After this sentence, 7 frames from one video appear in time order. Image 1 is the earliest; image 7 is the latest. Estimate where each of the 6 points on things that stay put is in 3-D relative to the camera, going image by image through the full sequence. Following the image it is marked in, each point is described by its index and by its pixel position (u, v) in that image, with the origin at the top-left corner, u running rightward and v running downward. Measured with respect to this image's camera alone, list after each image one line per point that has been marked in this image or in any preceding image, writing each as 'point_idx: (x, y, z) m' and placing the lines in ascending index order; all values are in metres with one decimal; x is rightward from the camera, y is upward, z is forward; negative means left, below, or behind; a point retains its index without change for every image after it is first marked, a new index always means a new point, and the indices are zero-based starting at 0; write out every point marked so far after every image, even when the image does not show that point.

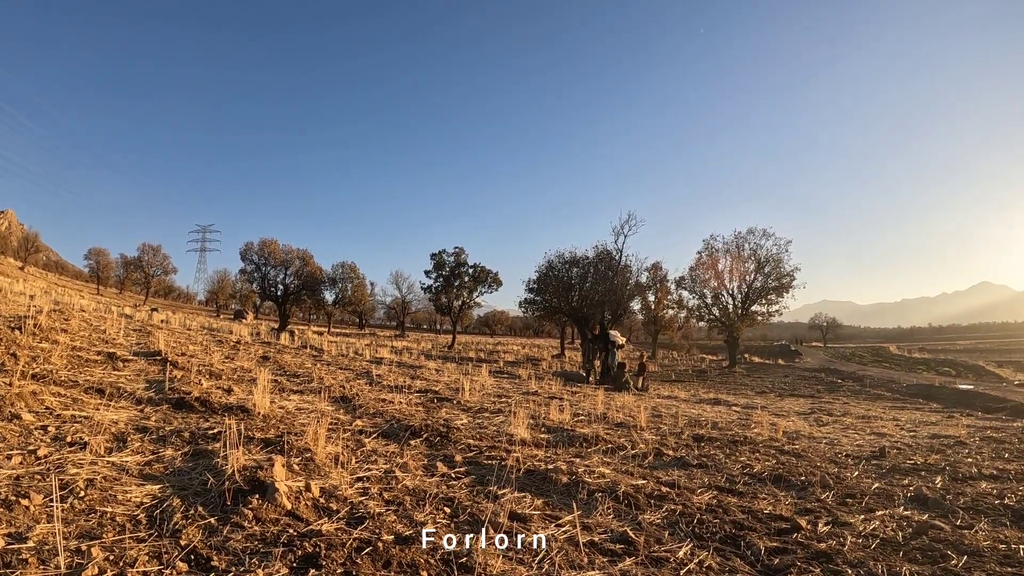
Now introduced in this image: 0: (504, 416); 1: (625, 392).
0: (-0.1, -1.6, +6.3) m
1: (+2.8, -2.7, +12.2) m
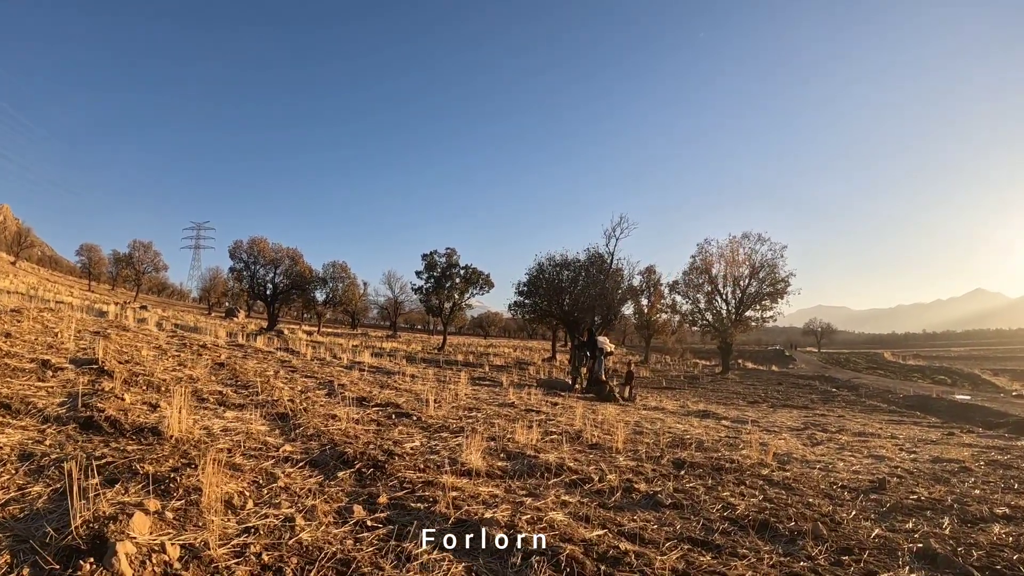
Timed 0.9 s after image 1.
0: (-0.5, -1.7, +5.7) m
1: (+2.3, -2.8, +11.6) m
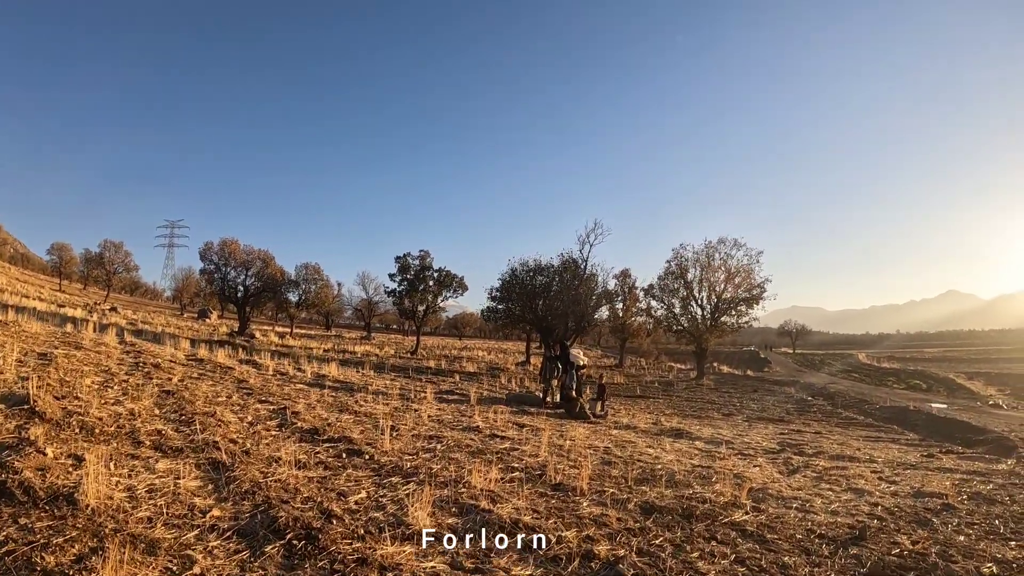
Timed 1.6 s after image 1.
0: (-1.0, -2.0, +5.2) m
1: (+1.6, -3.2, +11.2) m
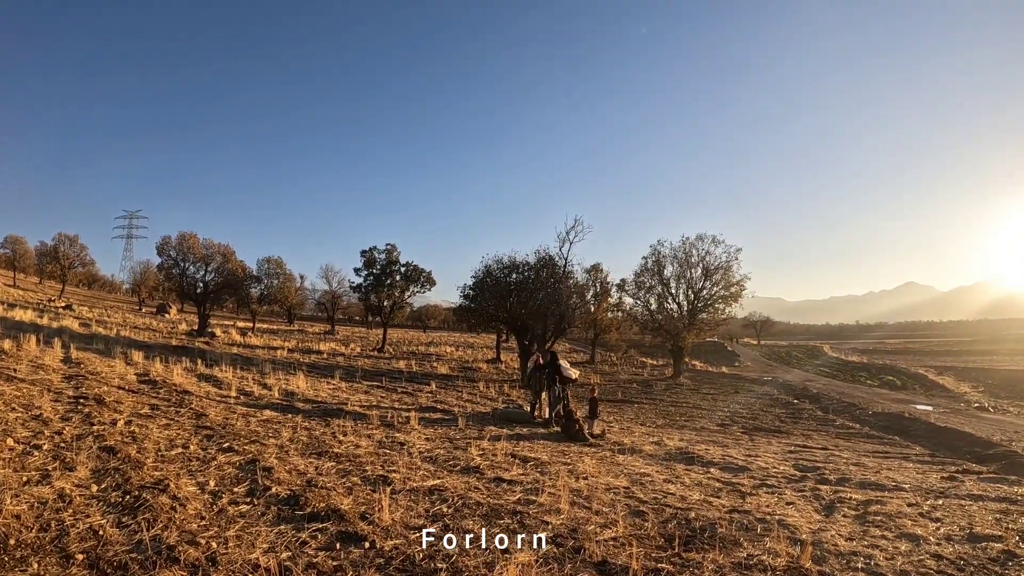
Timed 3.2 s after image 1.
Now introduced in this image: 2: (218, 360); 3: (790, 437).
0: (-0.7, -2.4, +4.1) m
1: (+1.6, -3.4, +10.2) m
2: (-10.9, -2.8, +18.4) m
3: (+9.1, -4.7, +16.0) m
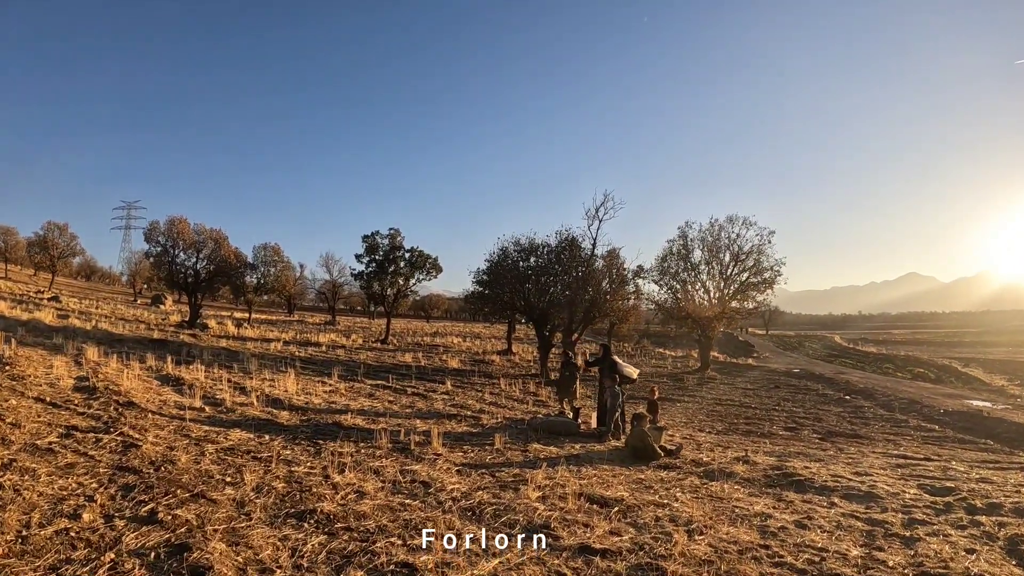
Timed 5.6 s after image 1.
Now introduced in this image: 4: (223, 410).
0: (+0.2, -2.1, +1.5) m
1: (+2.5, -3.0, +7.6) m
2: (-9.9, -2.3, +15.9) m
3: (+10.0, -4.2, +13.4) m
4: (-4.8, -2.1, +8.3) m
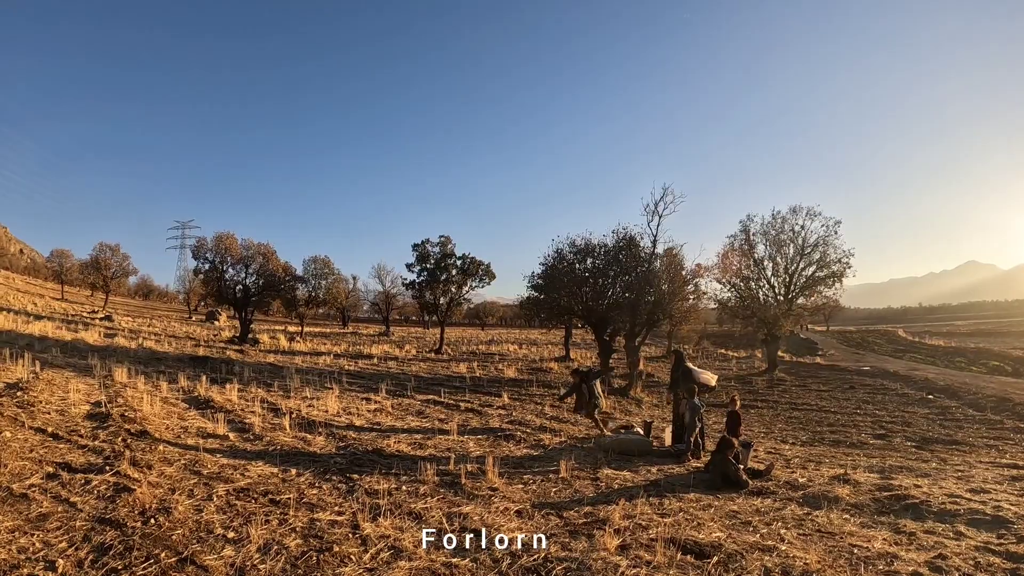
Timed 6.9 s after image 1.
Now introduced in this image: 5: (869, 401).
0: (+0.5, -2.0, +0.3) m
1: (+3.3, -2.9, +6.3) m
2: (-8.5, -2.7, +15.4) m
3: (+11.3, -3.8, +11.5) m
4: (-3.9, -2.3, +7.4) m
5: (+13.9, -4.5, +19.5) m
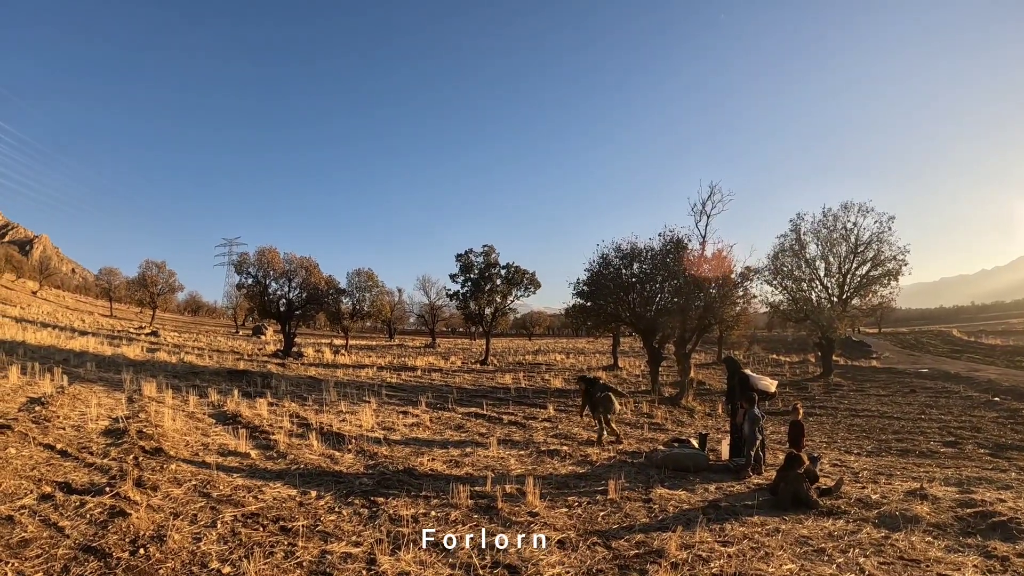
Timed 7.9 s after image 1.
0: (+0.6, -1.9, -0.4) m
1: (+3.7, -2.8, +5.4) m
2: (-7.5, -3.1, +15.2) m
3: (+12.1, -3.6, +10.1) m
4: (-3.4, -2.4, +7.0) m
5: (+15.2, -4.3, +17.9) m
